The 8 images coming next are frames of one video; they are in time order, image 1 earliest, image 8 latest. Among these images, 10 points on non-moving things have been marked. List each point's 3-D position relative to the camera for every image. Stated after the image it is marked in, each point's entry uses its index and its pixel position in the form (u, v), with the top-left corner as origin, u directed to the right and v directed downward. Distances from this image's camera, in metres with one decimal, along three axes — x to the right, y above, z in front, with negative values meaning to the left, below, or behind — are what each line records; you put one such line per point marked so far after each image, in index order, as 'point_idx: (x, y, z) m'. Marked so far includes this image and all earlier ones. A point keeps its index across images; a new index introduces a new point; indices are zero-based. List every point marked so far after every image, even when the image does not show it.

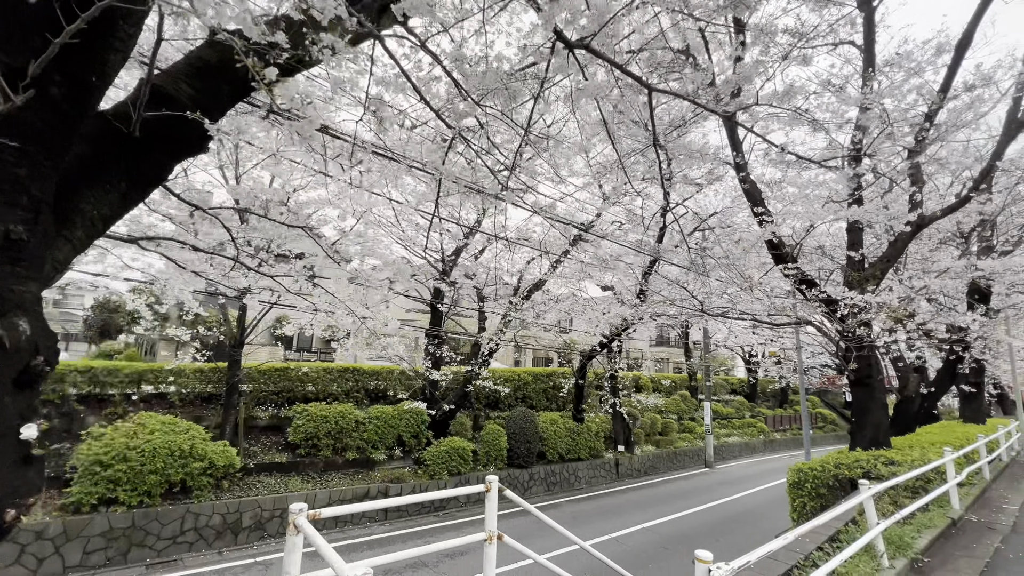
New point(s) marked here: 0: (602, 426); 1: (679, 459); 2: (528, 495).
0: (+2.5, -3.8, +12.3) m
1: (+5.3, -5.4, +14.2) m
2: (+0.3, -4.4, +9.6) m
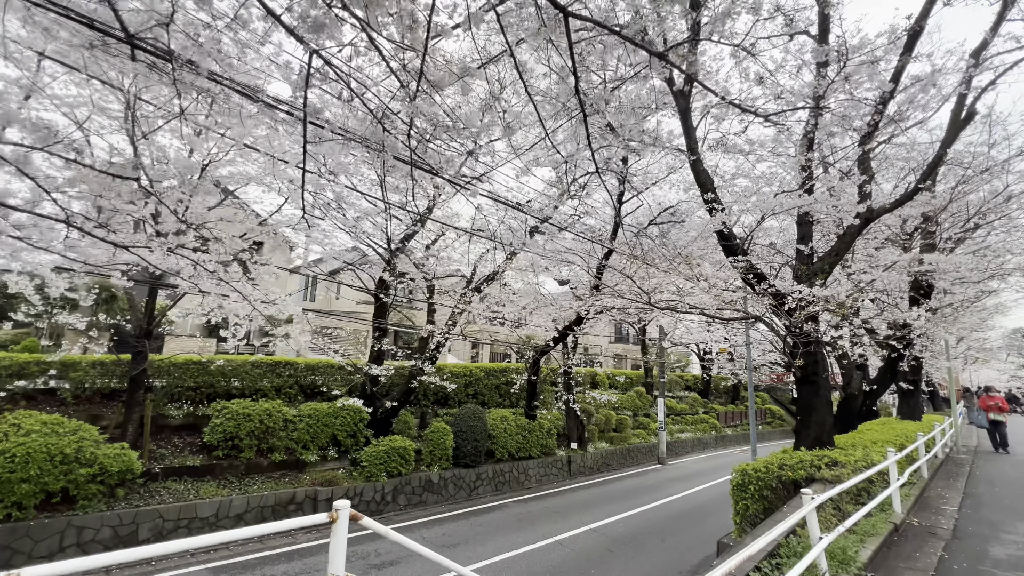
0: (+1.1, -3.6, +12.0) m
1: (+3.8, -5.3, +14.2) m
2: (-0.8, -4.2, +9.2) m
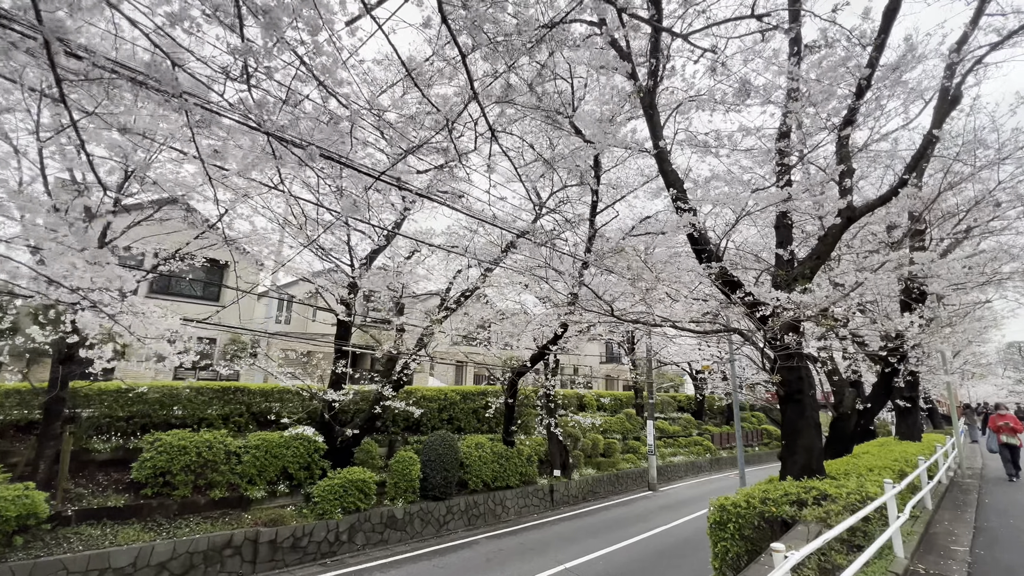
0: (+0.6, -4.1, +11.3) m
1: (+3.2, -5.8, +13.4) m
2: (-1.3, -4.6, +8.4) m
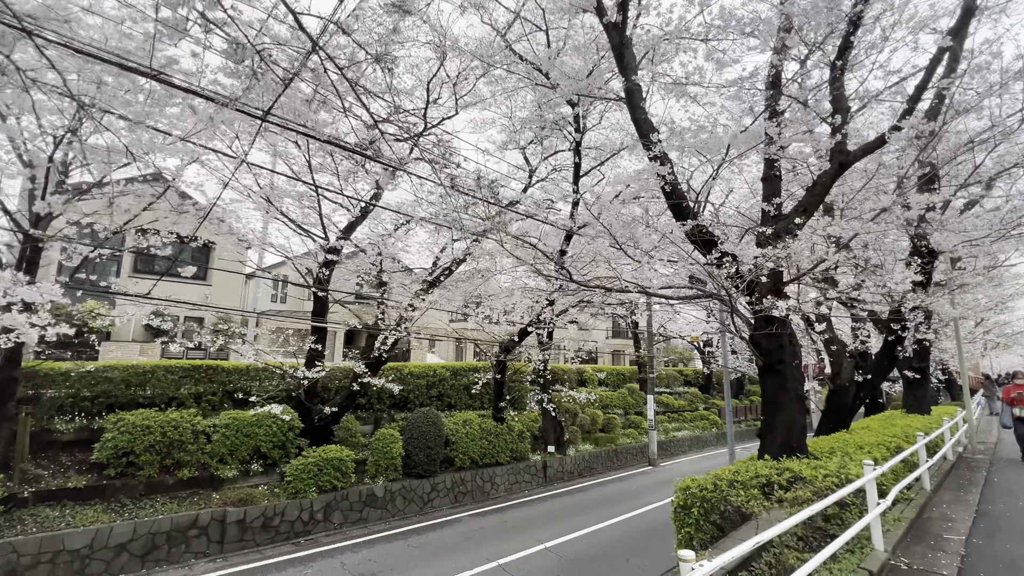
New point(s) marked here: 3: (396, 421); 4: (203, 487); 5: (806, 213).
0: (+0.4, -3.4, +11.0) m
1: (+3.1, -5.0, +13.1) m
2: (-1.5, -4.1, +8.2) m
3: (-2.4, -2.7, +9.3) m
4: (-4.5, -2.9, +6.5) m
5: (+2.6, +0.7, +4.0) m
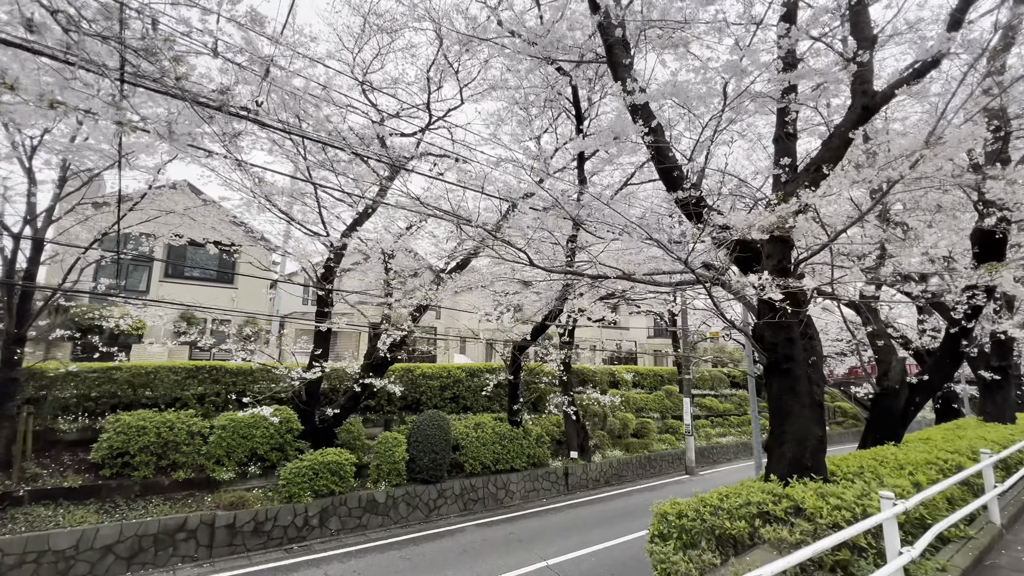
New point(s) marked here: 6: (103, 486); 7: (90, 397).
0: (+0.9, -3.3, +10.4) m
1: (+3.8, -4.8, +12.2) m
2: (-1.4, -4.0, +7.9) m
3: (-2.1, -2.7, +9.0) m
4: (-4.5, -2.9, +6.5) m
5: (+2.3, +0.8, +3.2) m
6: (-5.4, -2.6, +5.9) m
7: (-6.2, -1.6, +6.6) m
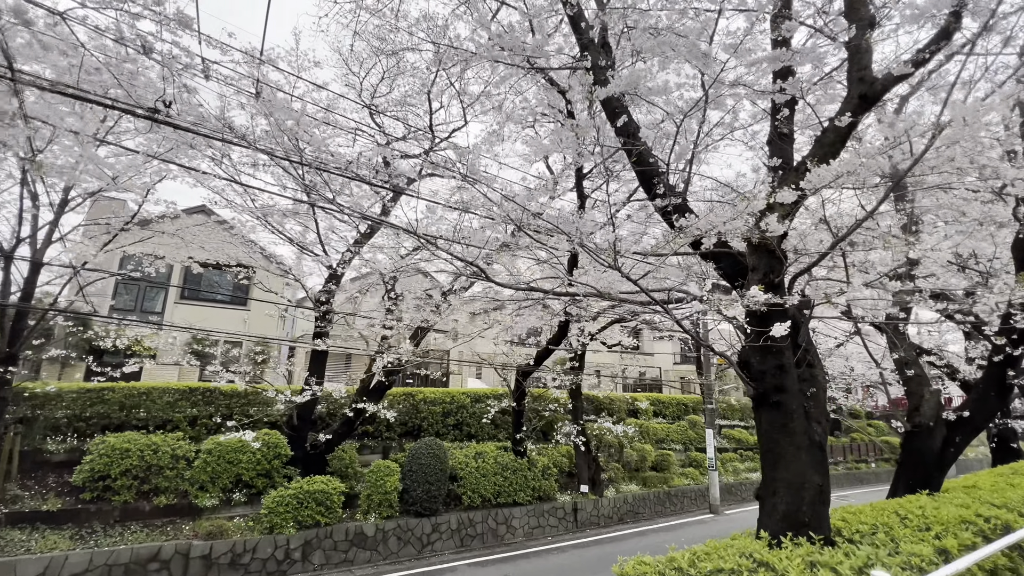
0: (+1.0, -3.8, +9.9) m
1: (+4.1, -5.4, +11.4) m
2: (-1.4, -4.4, +7.4) m
3: (-2.1, -3.1, +8.6) m
4: (-4.6, -3.2, +6.3) m
5: (+1.9, +0.7, +2.8) m
6: (-5.5, -2.9, +5.8) m
7: (-6.3, -1.9, +6.5) m
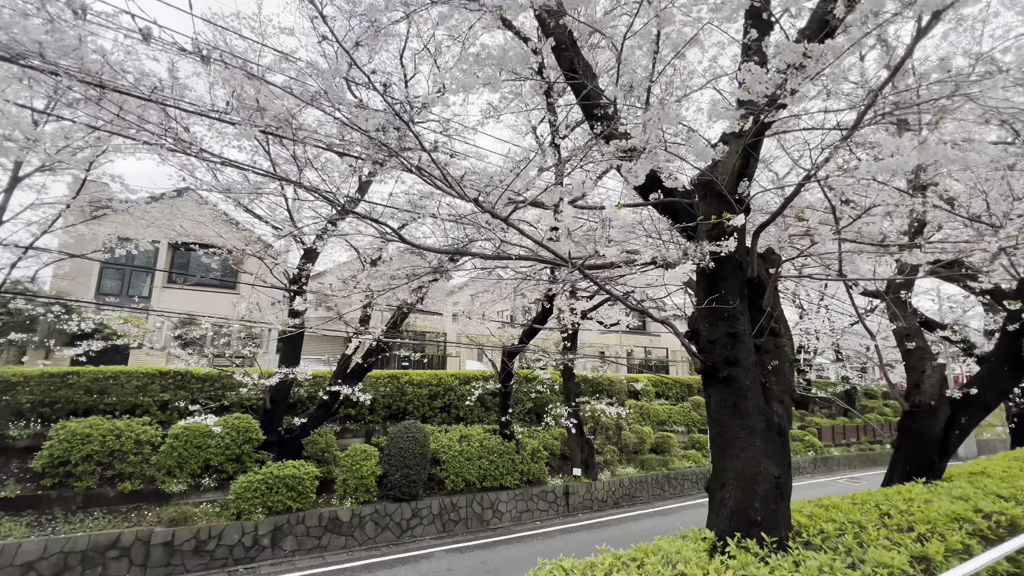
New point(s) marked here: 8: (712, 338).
0: (+0.8, -3.3, +9.5) m
1: (+3.9, -4.8, +11.0) m
2: (-1.7, -4.0, +7.2) m
3: (-2.3, -2.7, +8.4) m
4: (-5.0, -2.9, +6.1) m
5: (+1.4, +0.9, +2.3) m
6: (-5.9, -2.6, +5.6) m
7: (-6.6, -1.6, +6.4) m
8: (+1.0, -0.2, +2.3) m
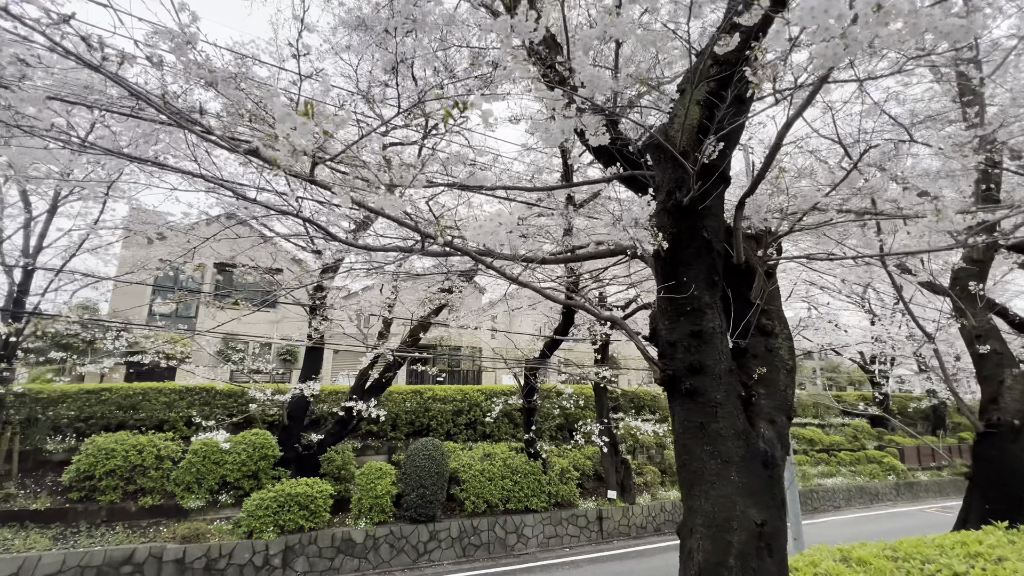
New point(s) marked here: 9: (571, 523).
0: (+1.3, -3.5, +8.9) m
1: (+4.7, -5.0, +10.0) m
2: (-1.4, -4.2, +6.8) m
3: (-1.9, -3.0, +8.1) m
4: (-4.8, -3.2, +6.2) m
5: (+1.0, +1.0, +1.8) m
6: (-5.7, -2.9, +5.8) m
7: (-6.4, -1.9, +6.7) m
8: (+0.7, -0.2, +1.8) m
9: (+1.0, -4.3, +8.2) m
